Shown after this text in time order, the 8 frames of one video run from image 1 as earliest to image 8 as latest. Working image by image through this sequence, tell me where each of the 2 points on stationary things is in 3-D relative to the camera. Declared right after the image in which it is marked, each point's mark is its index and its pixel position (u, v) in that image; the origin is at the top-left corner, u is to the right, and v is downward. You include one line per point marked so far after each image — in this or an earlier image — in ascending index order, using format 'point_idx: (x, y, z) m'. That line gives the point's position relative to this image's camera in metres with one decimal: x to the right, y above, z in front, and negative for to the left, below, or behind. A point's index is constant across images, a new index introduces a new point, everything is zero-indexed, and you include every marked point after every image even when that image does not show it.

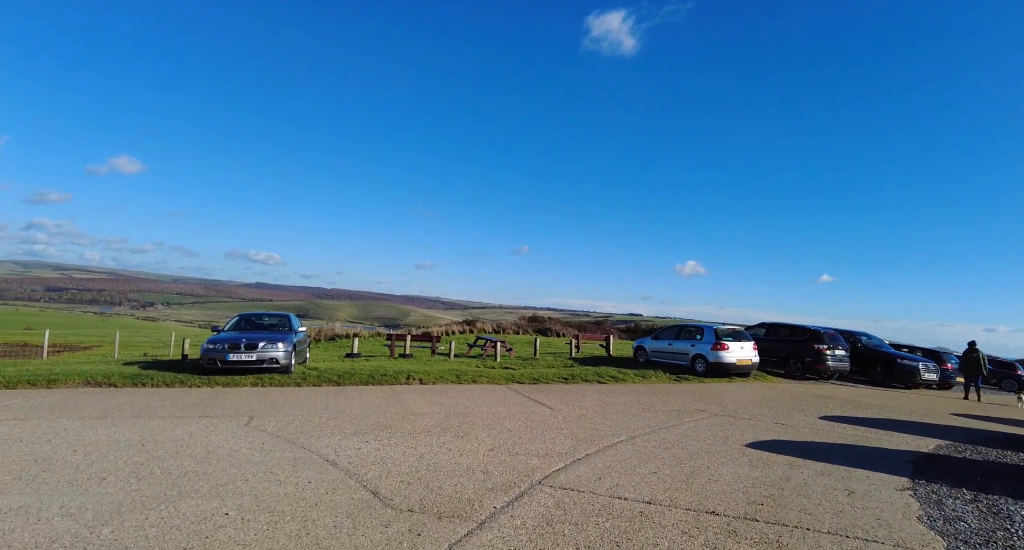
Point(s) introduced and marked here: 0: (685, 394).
0: (+3.8, -2.6, +11.3) m
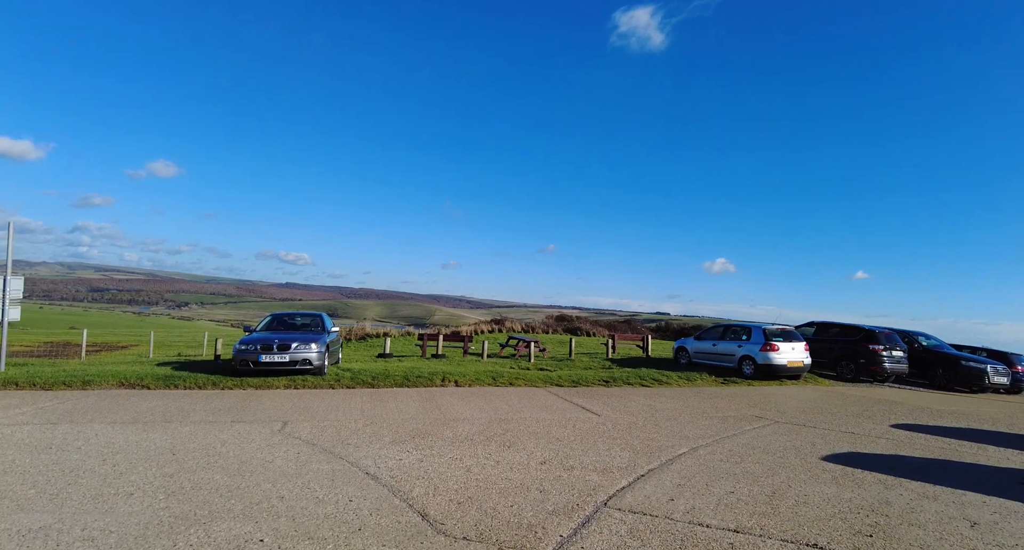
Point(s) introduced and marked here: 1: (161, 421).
0: (+4.7, -2.6, +10.6) m
1: (-4.7, -2.0, +6.8) m
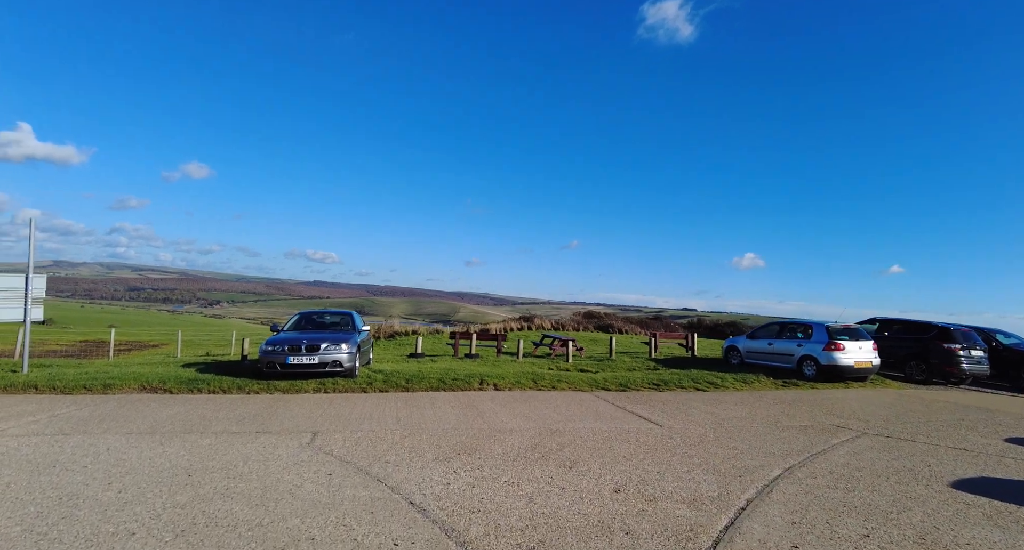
0: (+5.5, -2.4, +9.5) m
1: (-4.0, -1.9, +6.1) m
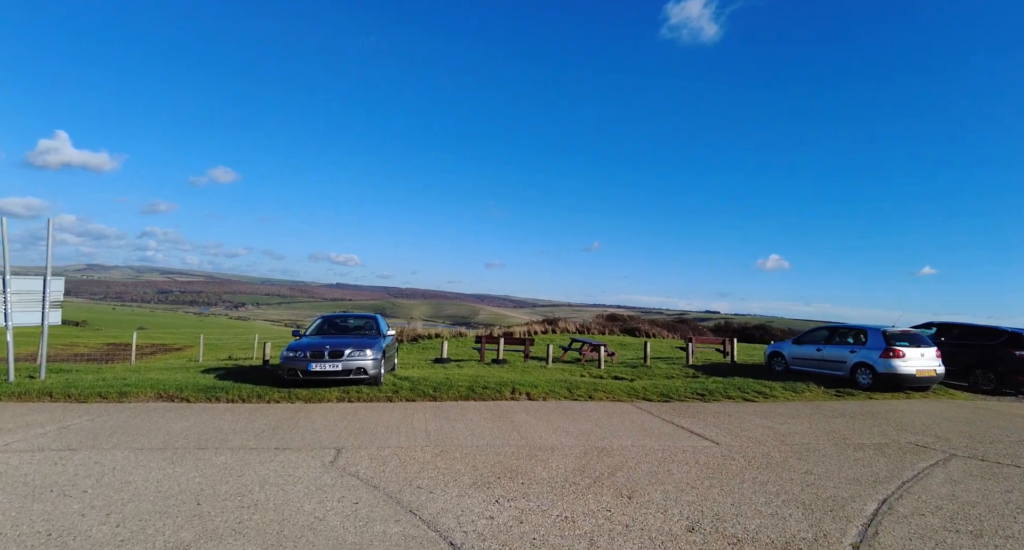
0: (+6.1, -2.4, +8.6) m
1: (-3.5, -1.9, +5.6) m
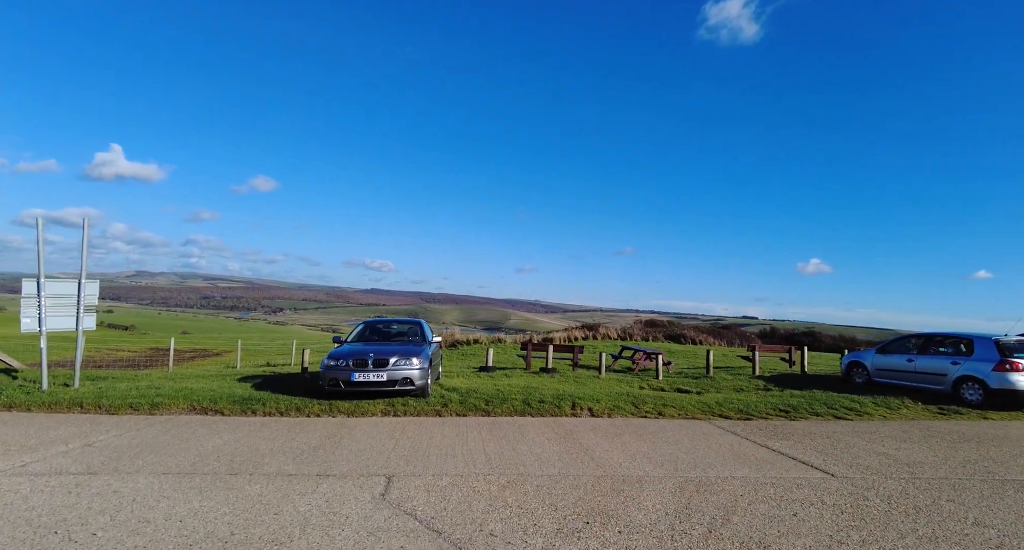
0: (+7.1, -2.4, +7.3) m
1: (-2.7, -1.9, +4.9) m
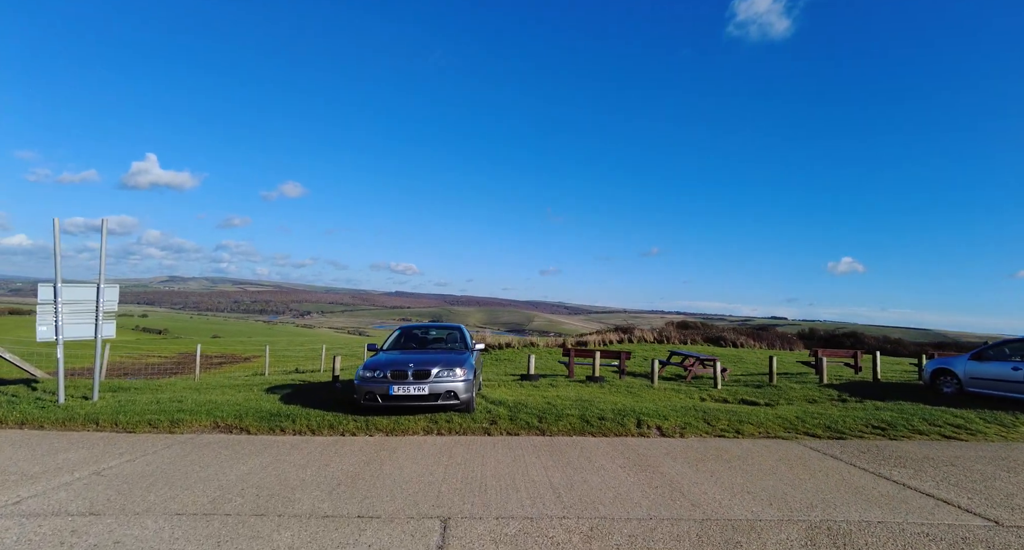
0: (+7.8, -2.3, +6.0) m
1: (-2.1, -1.9, +4.1) m
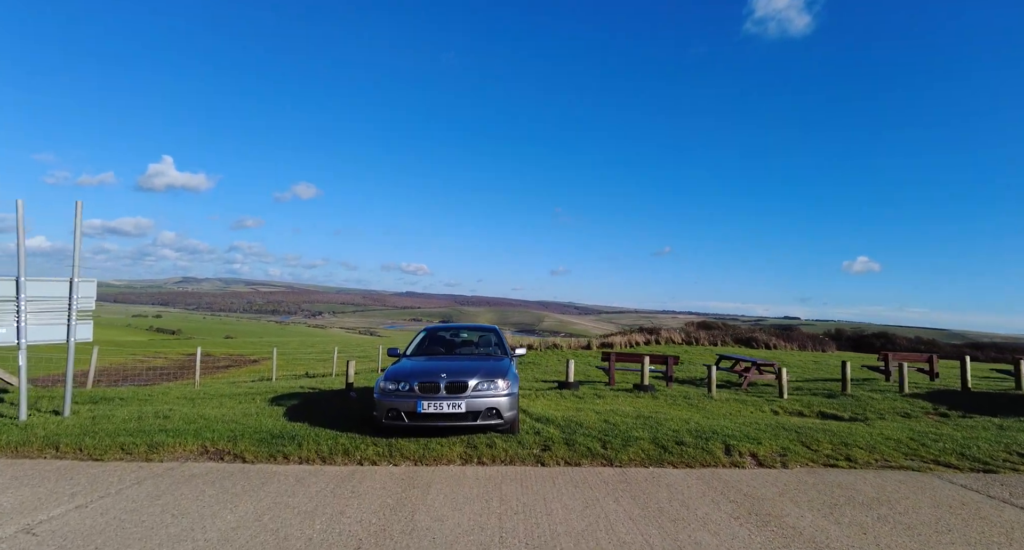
0: (+8.5, -2.2, +4.4) m
1: (-1.5, -1.8, +2.7) m
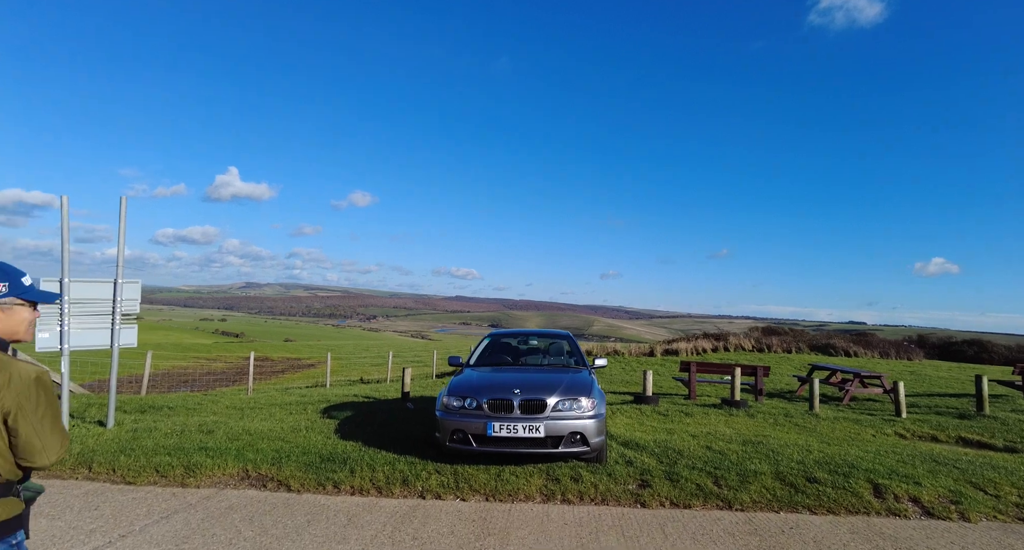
0: (+9.1, -2.1, +2.6) m
1: (-0.9, -1.7, +1.8) m
